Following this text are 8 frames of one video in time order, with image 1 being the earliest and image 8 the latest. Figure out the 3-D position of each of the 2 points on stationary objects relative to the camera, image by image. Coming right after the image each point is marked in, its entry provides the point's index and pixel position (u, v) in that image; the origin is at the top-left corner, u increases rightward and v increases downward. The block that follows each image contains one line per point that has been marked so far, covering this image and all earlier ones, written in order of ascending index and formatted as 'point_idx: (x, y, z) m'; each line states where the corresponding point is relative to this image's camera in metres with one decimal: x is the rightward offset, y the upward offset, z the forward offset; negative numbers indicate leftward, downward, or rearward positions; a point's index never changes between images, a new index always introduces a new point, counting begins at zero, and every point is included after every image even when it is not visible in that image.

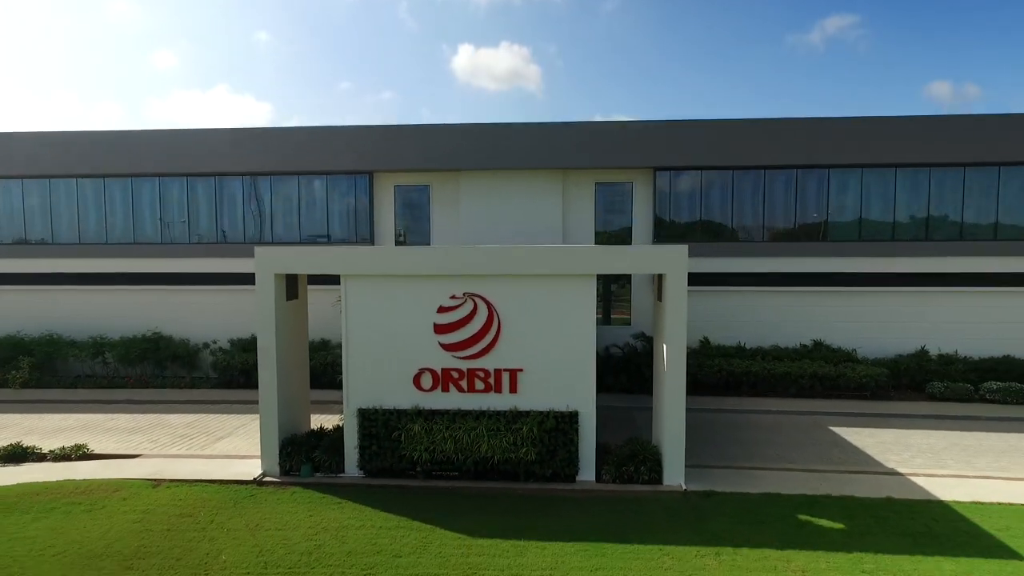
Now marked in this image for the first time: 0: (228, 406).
0: (-4.3, -1.8, +9.6) m
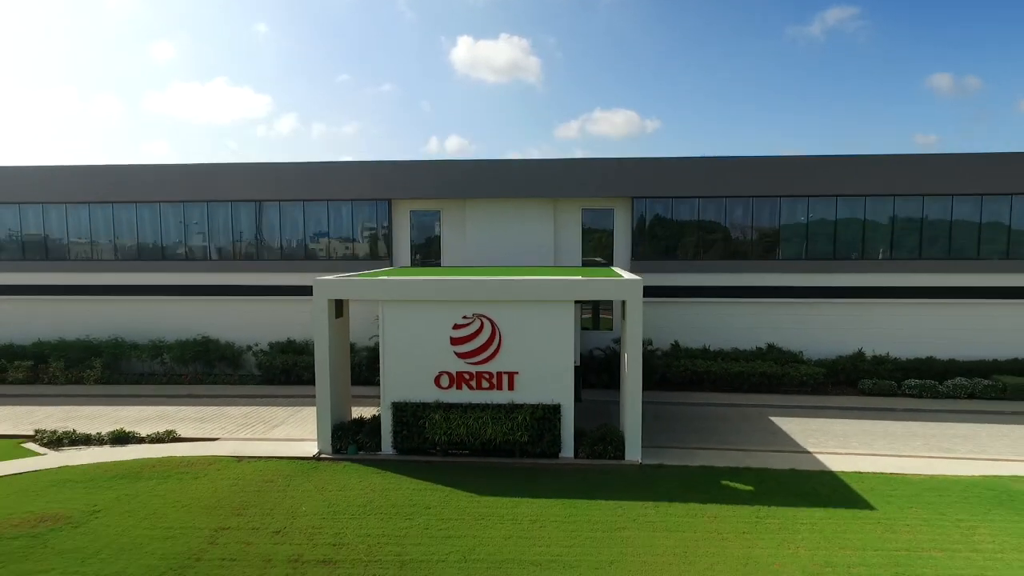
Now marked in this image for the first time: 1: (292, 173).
0: (-4.4, -2.0, +11.5) m
1: (-4.9, +2.4, +13.9) m
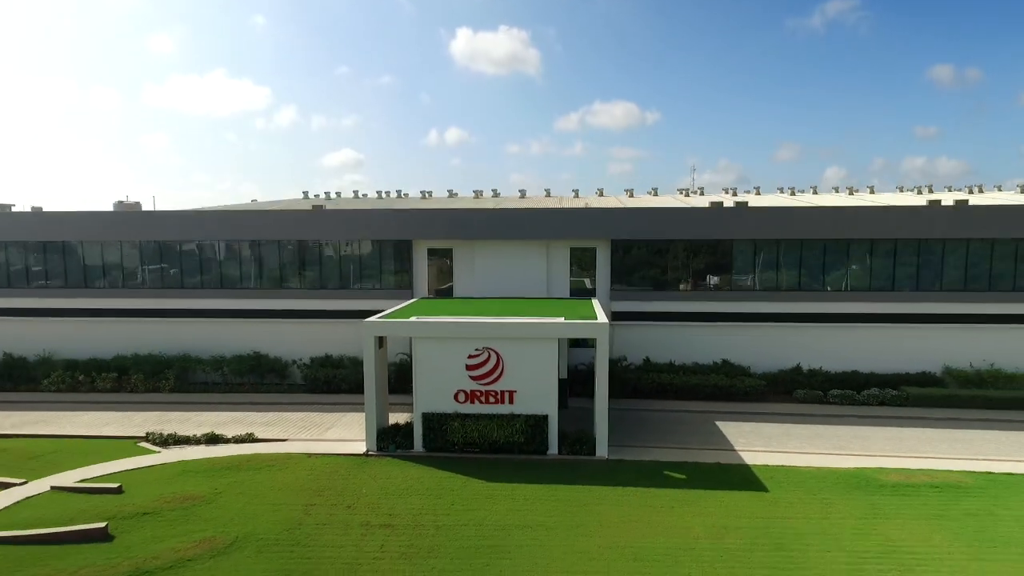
0: (-4.4, -2.7, +14.3) m
1: (-4.9, +1.8, +16.6) m
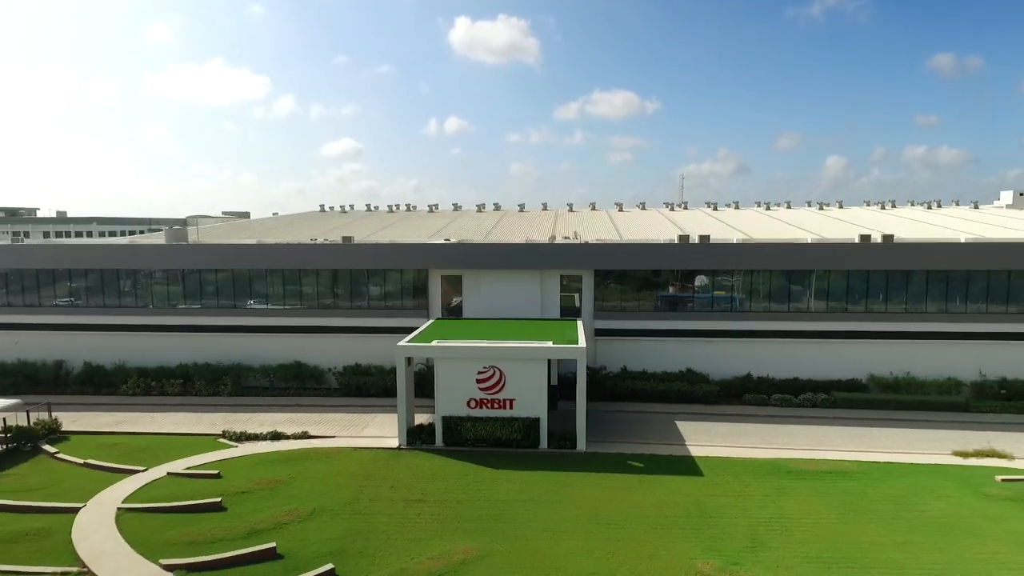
0: (-4.4, -3.3, +17.4) m
1: (-4.9, +1.1, +19.6) m
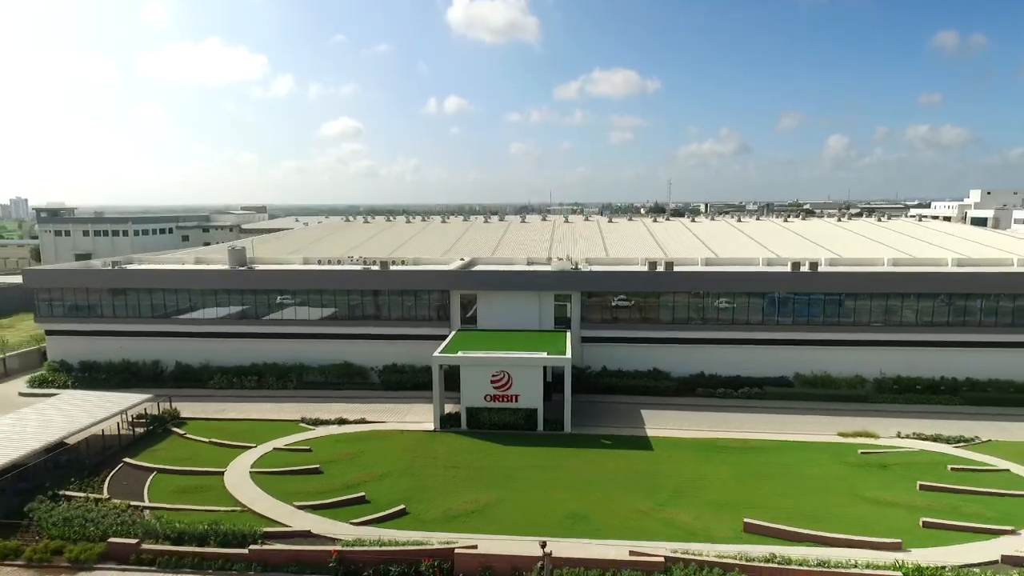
0: (-4.2, -4.0, +22.6) m
1: (-4.7, +0.5, +24.7) m
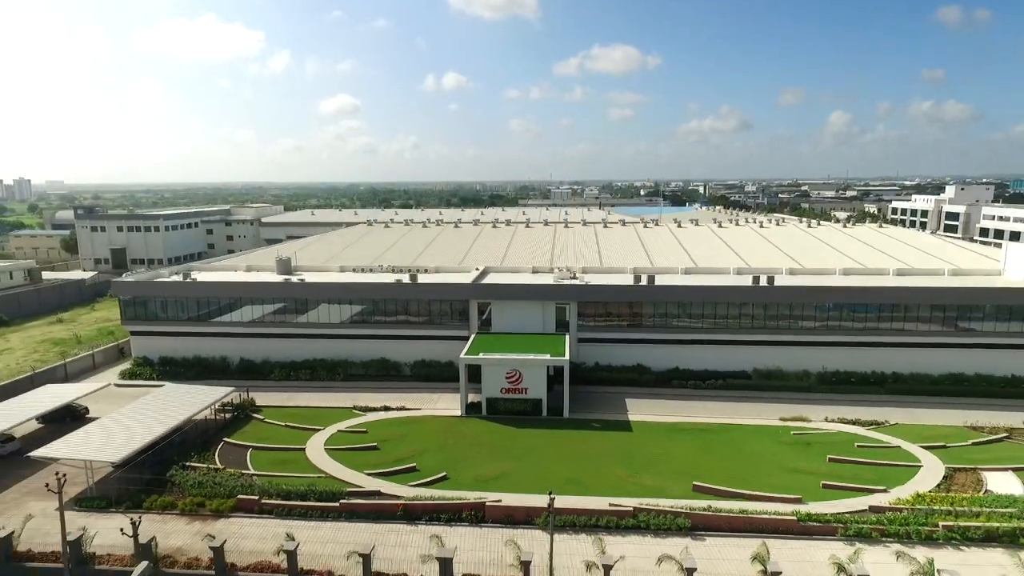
0: (-3.8, -4.5, +27.7) m
1: (-4.3, +0.1, +29.6) m
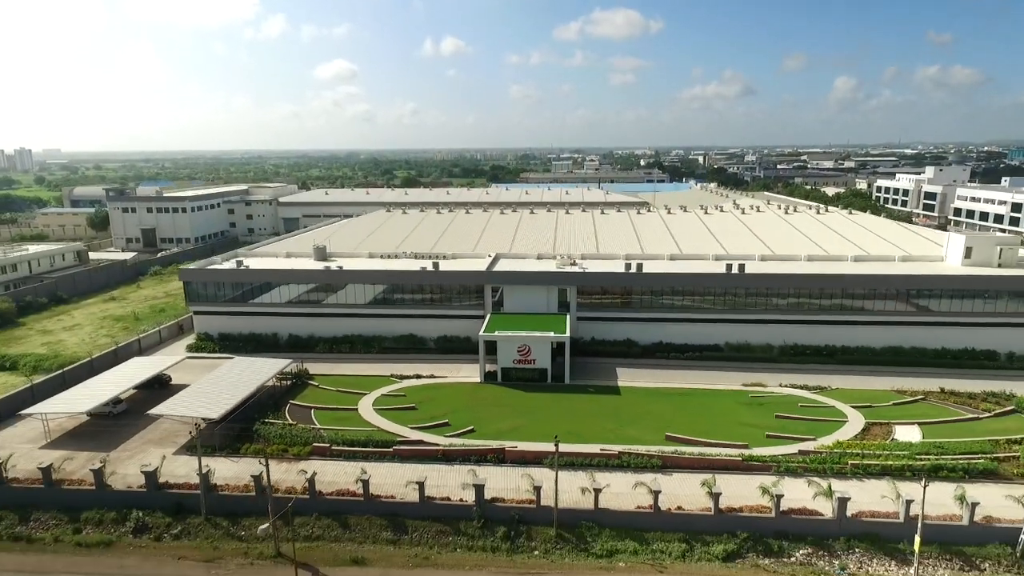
0: (-3.3, -3.8, +32.9) m
1: (-3.8, +0.9, +34.5) m
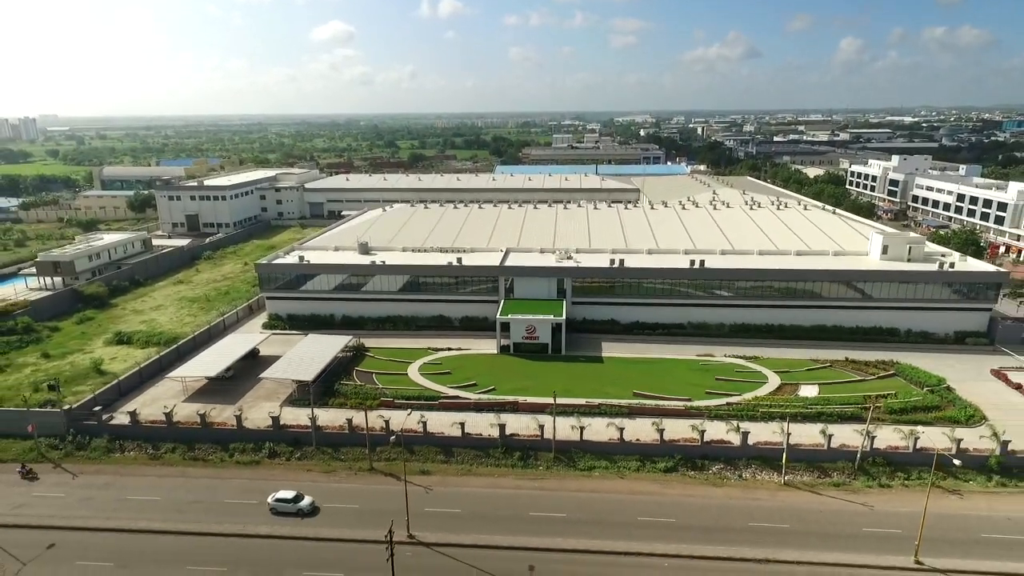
0: (-2.7, -3.2, +42.0) m
1: (-3.3, +1.6, +43.4) m
